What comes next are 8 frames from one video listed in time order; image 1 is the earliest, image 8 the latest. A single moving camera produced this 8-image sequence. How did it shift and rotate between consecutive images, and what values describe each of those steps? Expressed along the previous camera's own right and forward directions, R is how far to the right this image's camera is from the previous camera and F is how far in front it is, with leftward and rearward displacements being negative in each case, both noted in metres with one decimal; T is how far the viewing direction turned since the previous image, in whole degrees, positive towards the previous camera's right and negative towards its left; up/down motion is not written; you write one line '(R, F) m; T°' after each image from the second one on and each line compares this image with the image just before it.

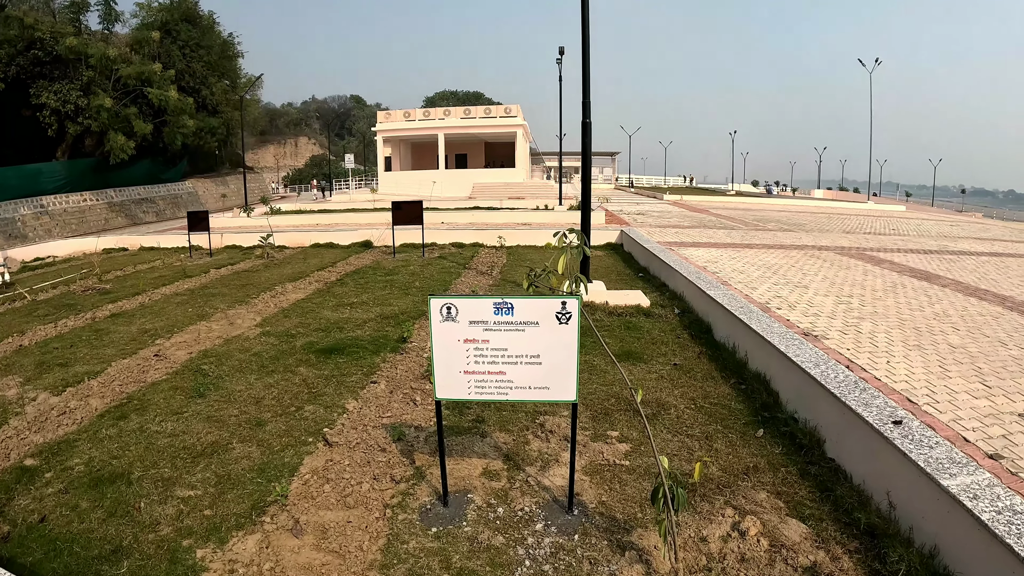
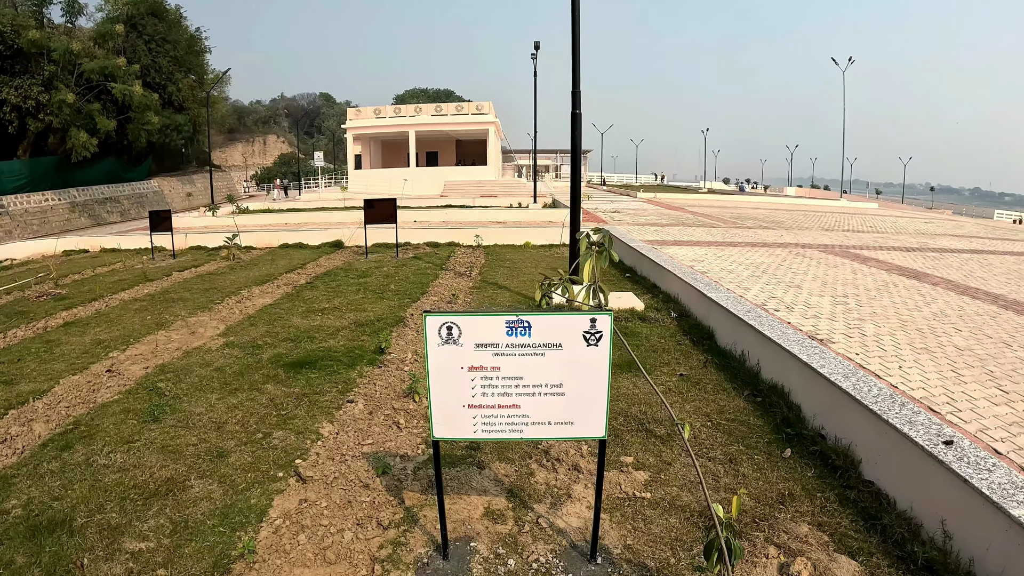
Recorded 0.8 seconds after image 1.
(-0.2, +0.5) m; +2°
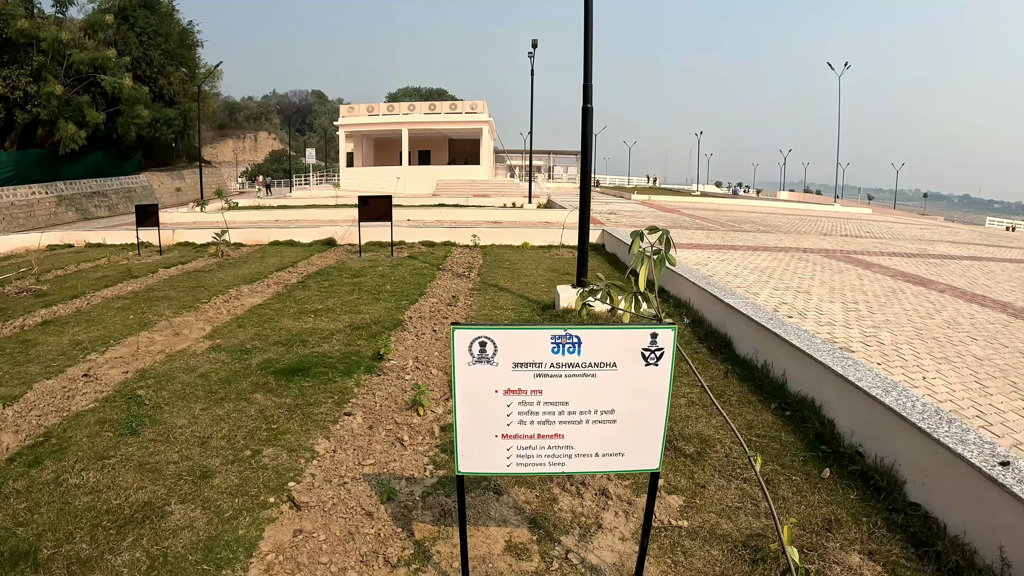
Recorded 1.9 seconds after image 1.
(-0.2, +0.4) m; +1°
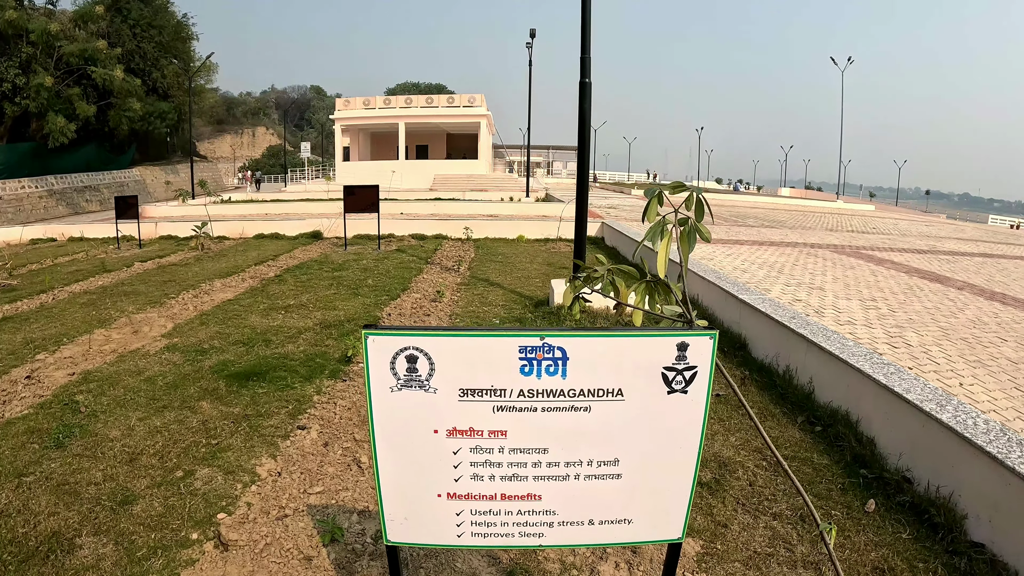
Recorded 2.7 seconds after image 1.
(+0.1, +0.7) m; 0°
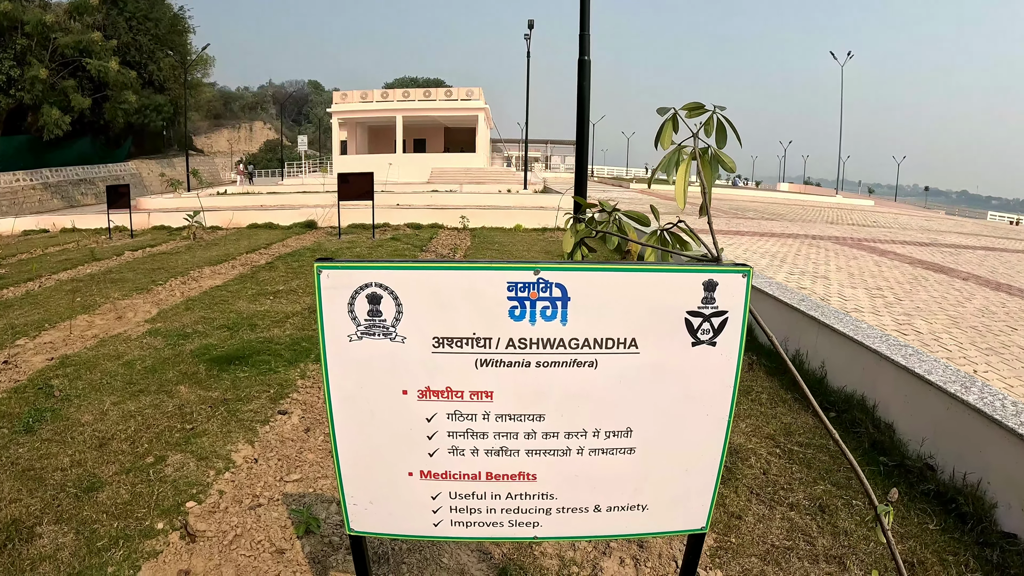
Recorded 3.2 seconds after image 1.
(0.0, +0.2) m; 0°
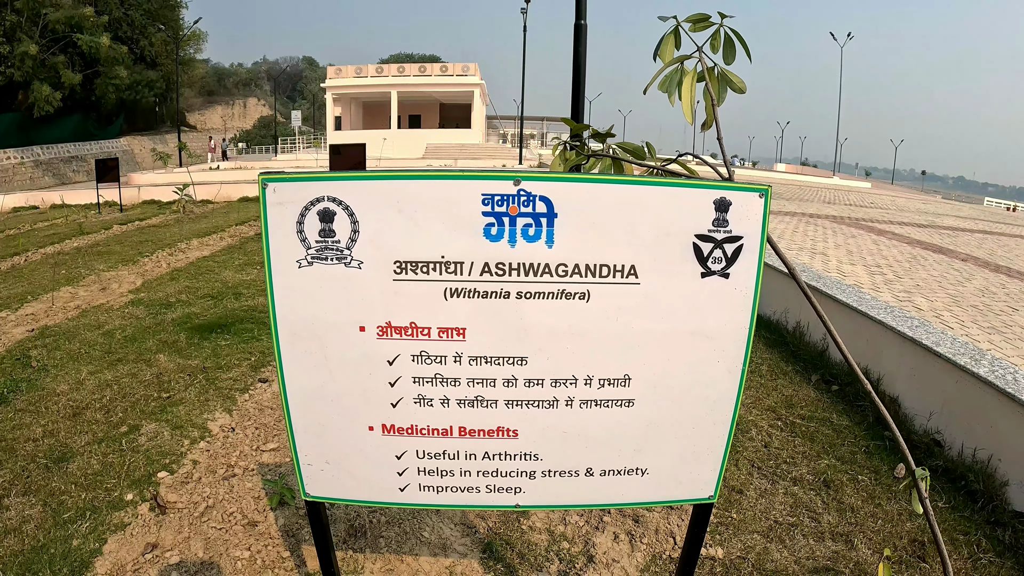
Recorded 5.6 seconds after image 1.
(0.0, +0.2) m; 0°
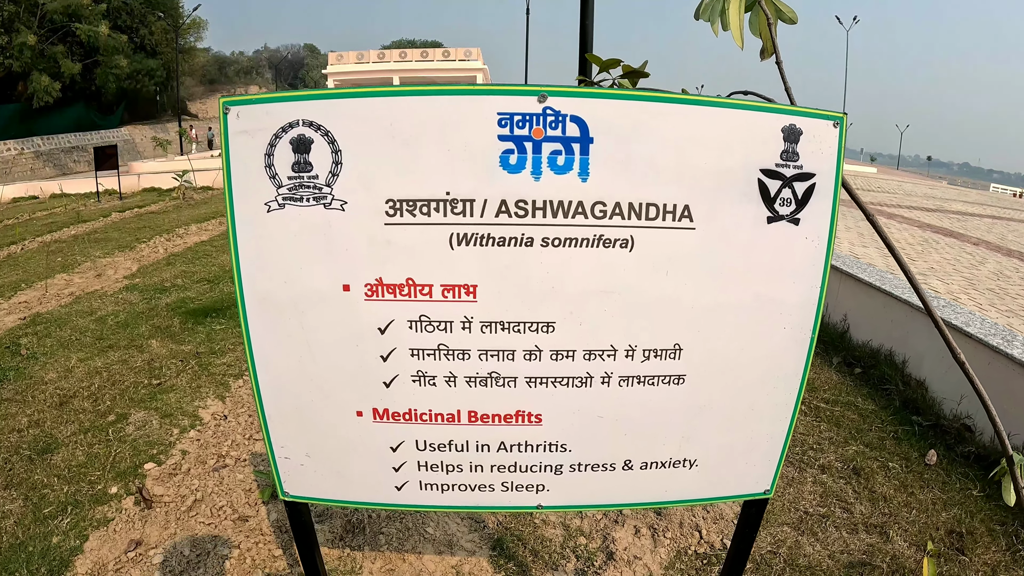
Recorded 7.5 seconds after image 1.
(0.0, +0.2) m; 0°
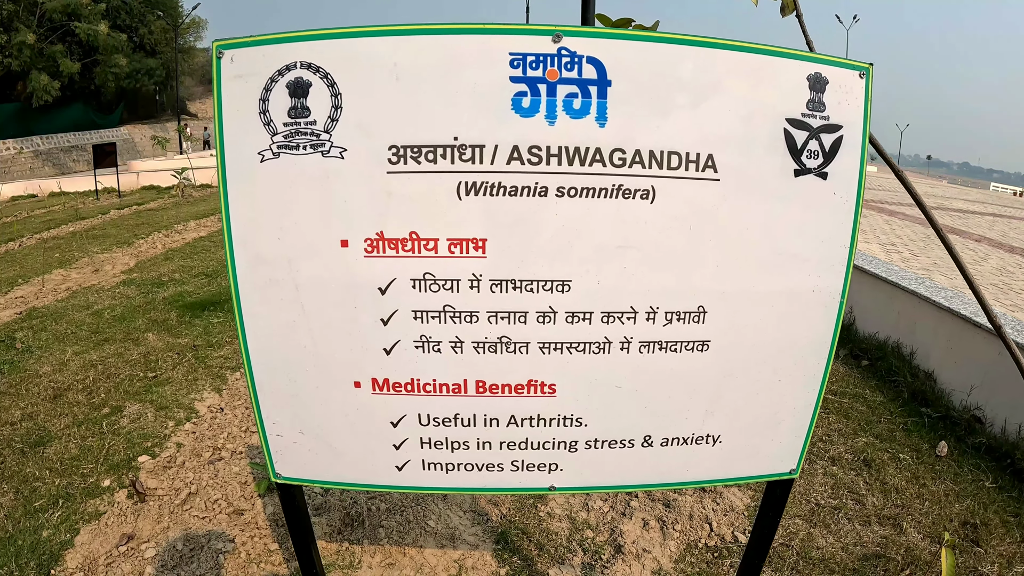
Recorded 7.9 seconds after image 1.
(0.0, +0.1) m; 0°
